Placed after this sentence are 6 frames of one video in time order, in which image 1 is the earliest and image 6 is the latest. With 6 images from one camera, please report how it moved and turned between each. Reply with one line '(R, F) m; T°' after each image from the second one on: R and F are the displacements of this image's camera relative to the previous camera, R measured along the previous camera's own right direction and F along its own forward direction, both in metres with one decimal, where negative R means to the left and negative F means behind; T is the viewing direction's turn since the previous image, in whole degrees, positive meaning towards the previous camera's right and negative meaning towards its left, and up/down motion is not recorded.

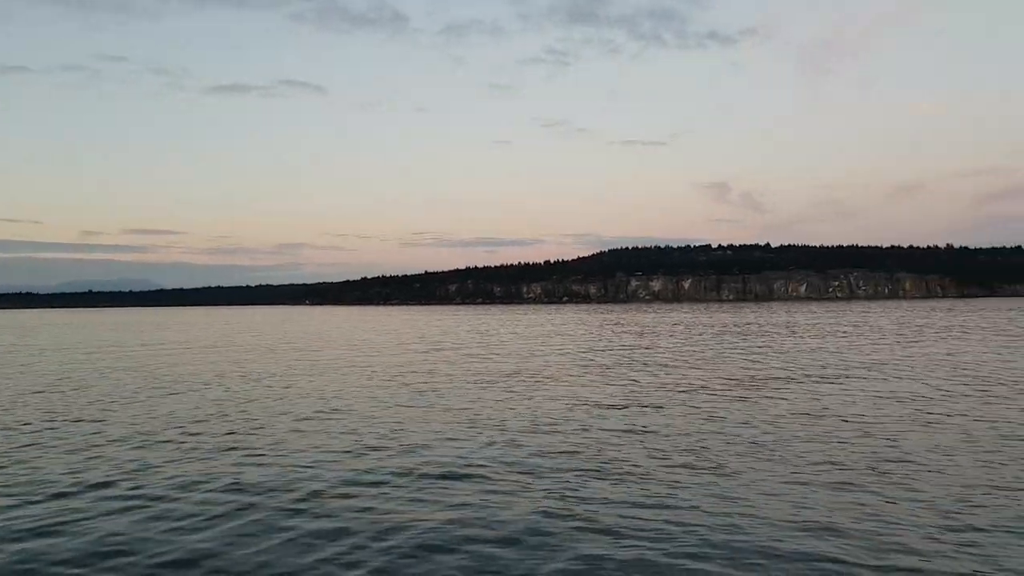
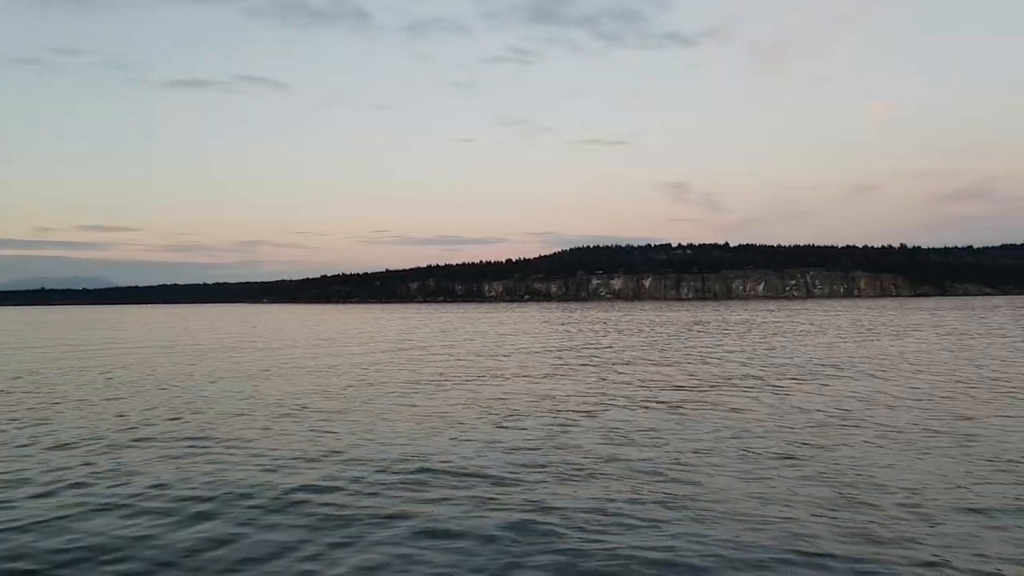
(+1.2, -1.6) m; -7°
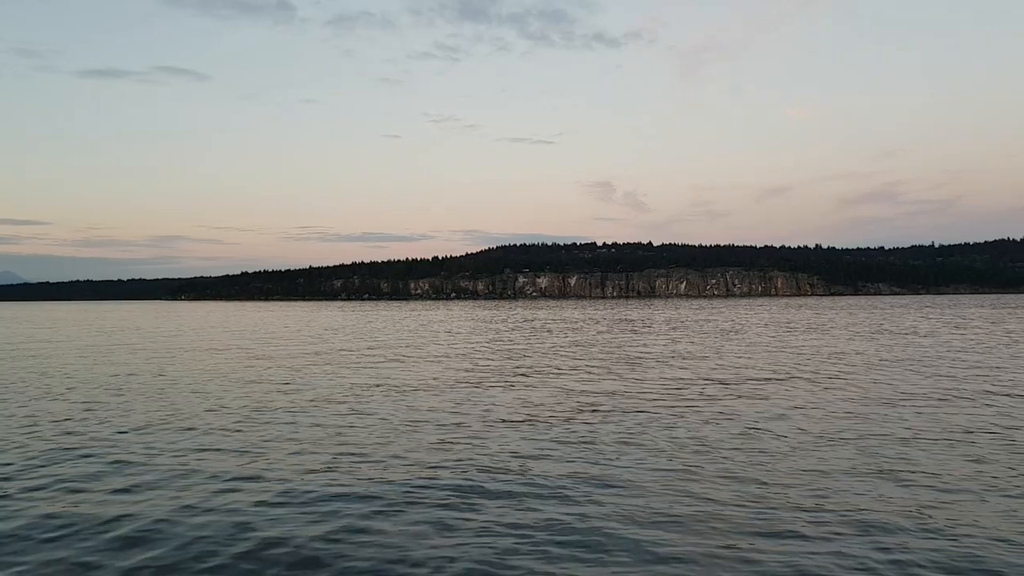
(-0.4, +2.8) m; +5°
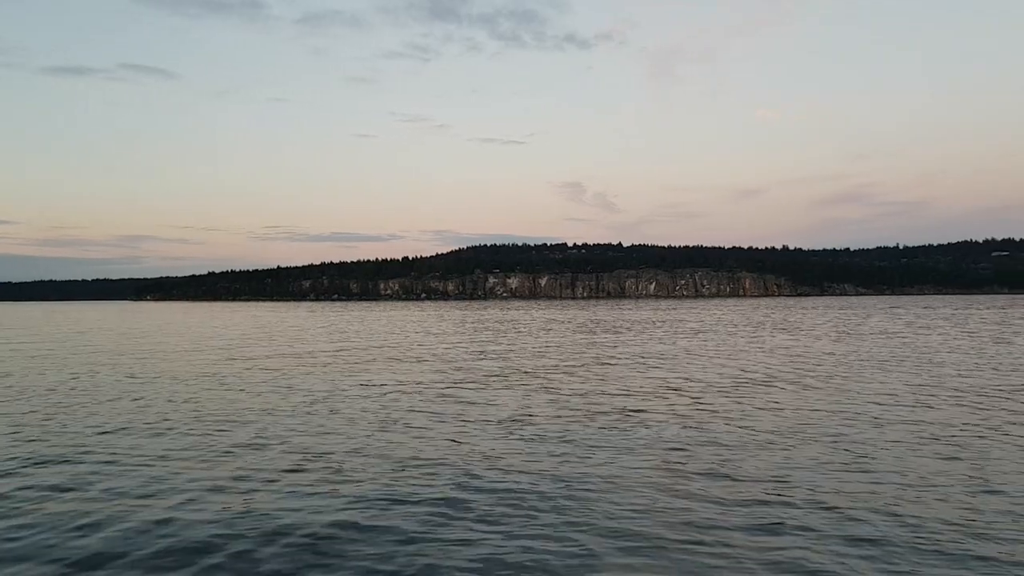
(-1.1, -4.0) m; -9°
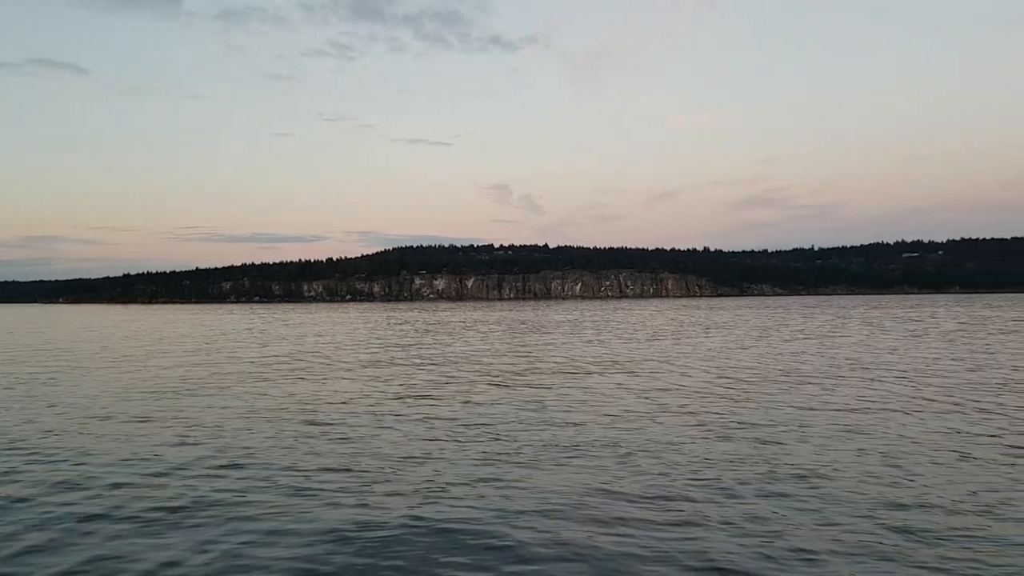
(-0.2, +0.3) m; +5°
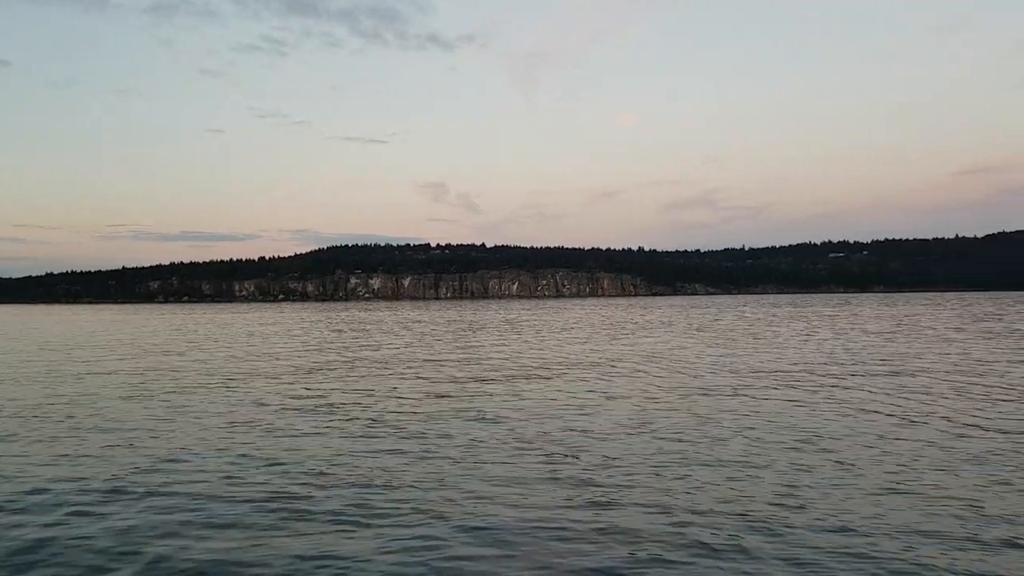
(-0.2, +0.2) m; +4°
